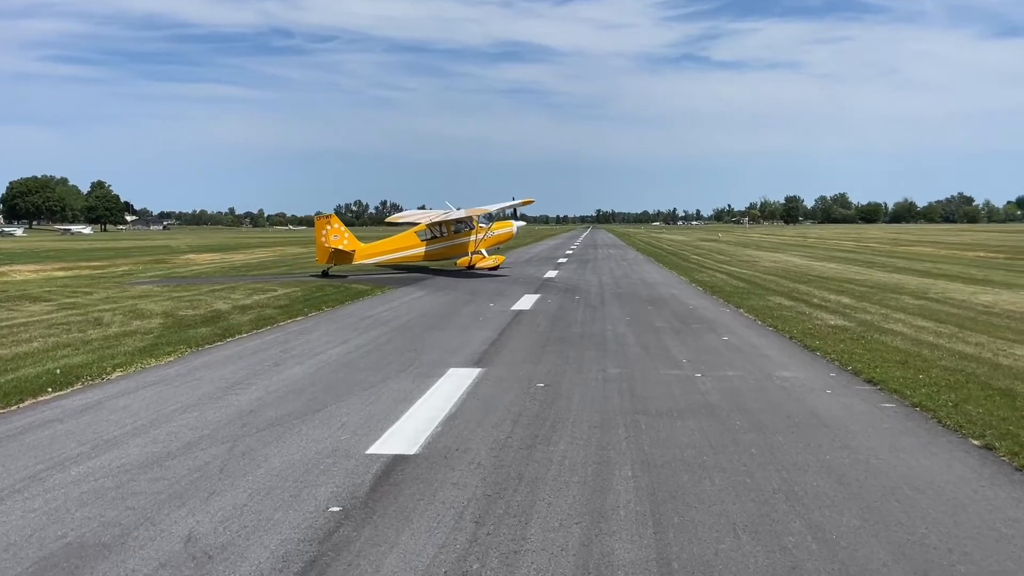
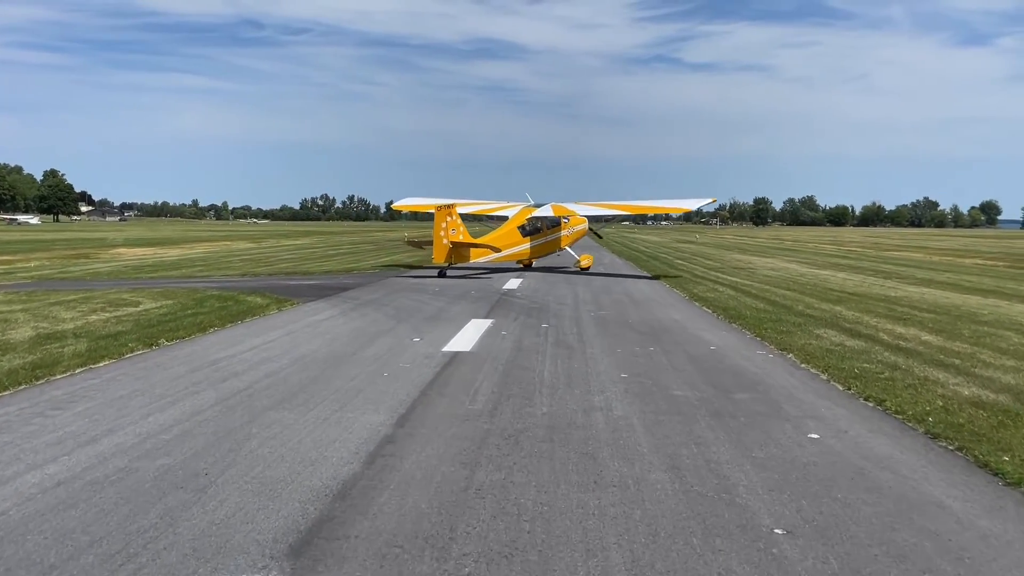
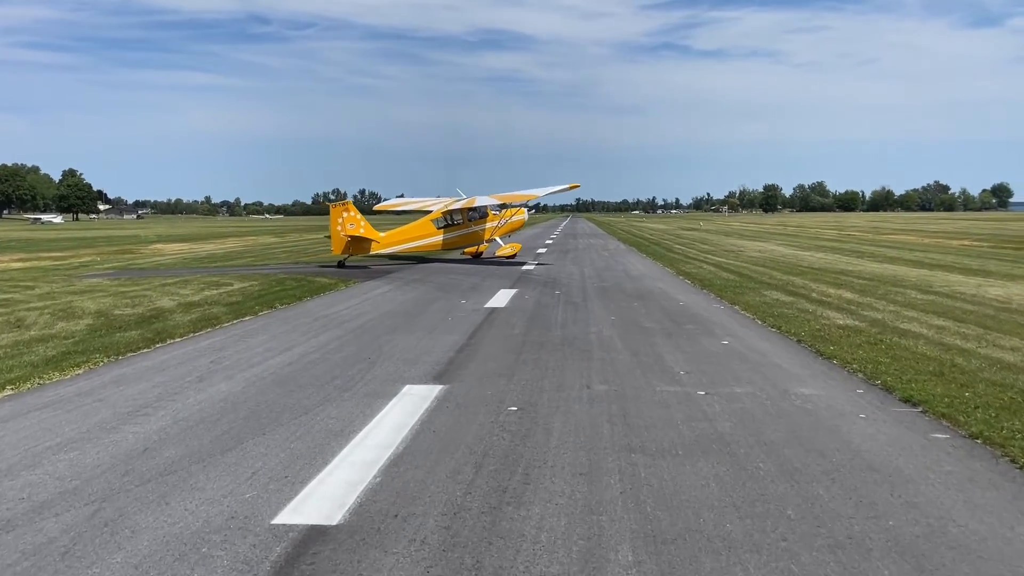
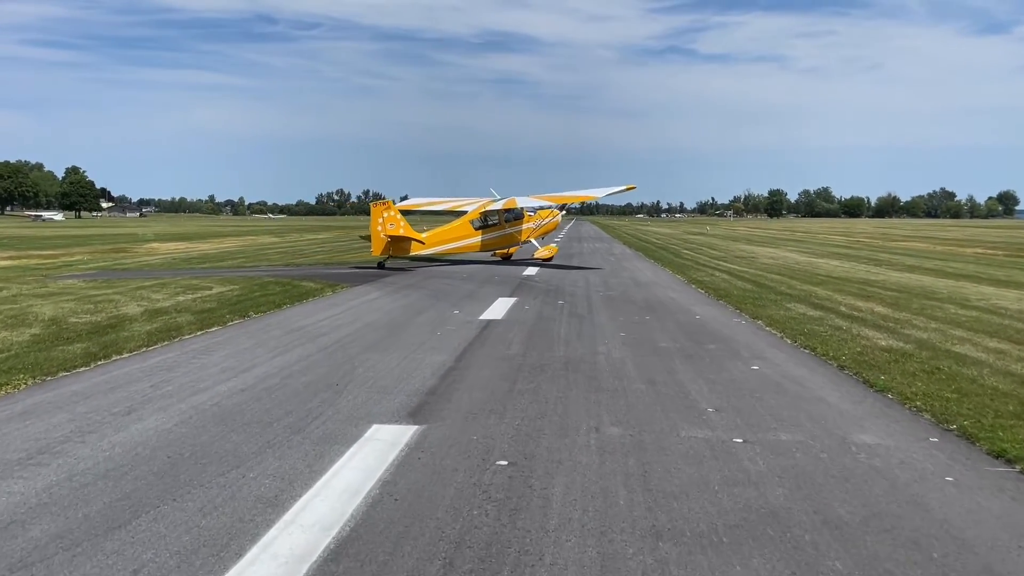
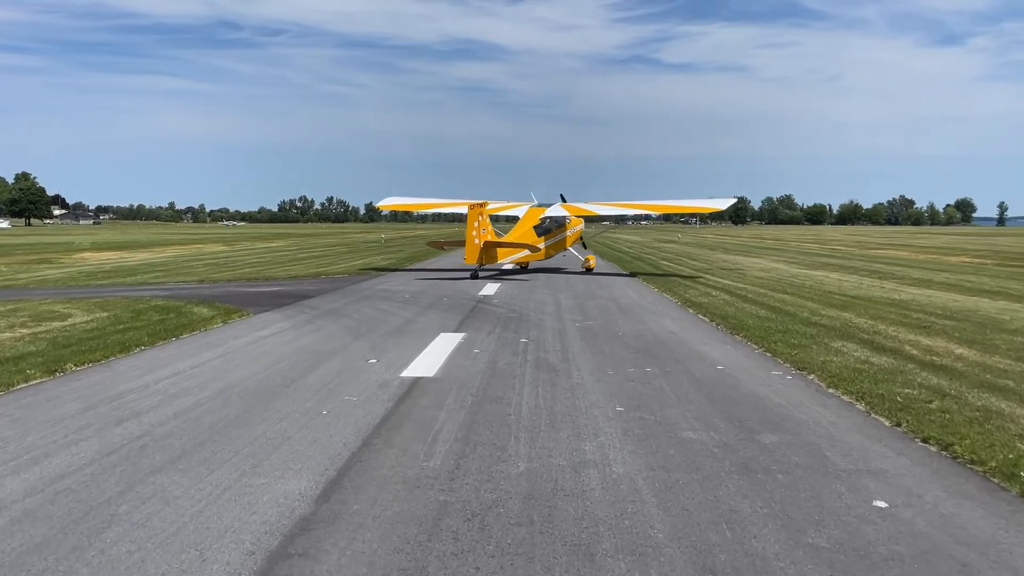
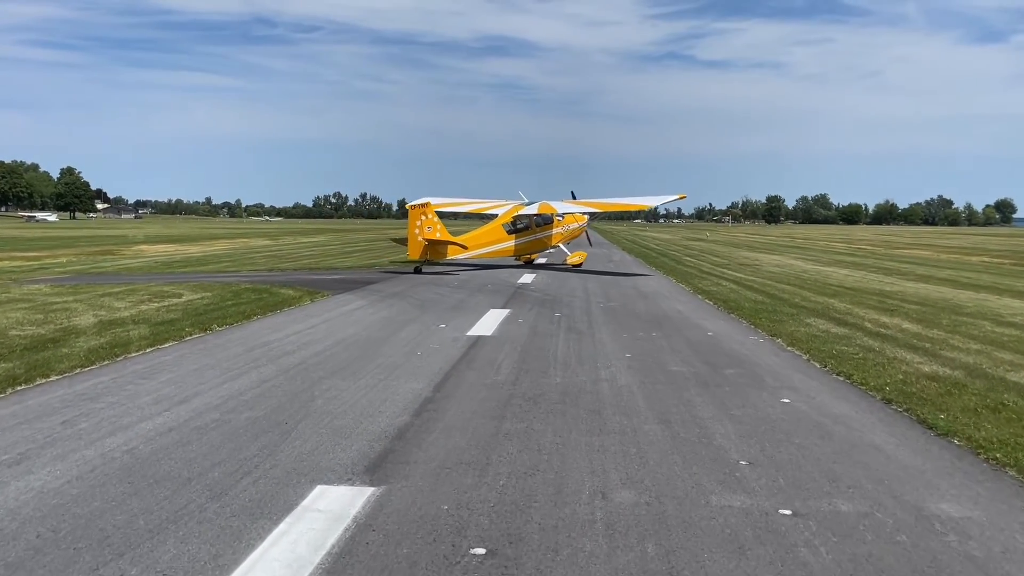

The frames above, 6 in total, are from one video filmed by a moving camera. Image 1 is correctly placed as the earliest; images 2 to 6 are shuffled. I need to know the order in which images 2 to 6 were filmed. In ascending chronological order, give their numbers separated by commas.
3, 4, 6, 2, 5
